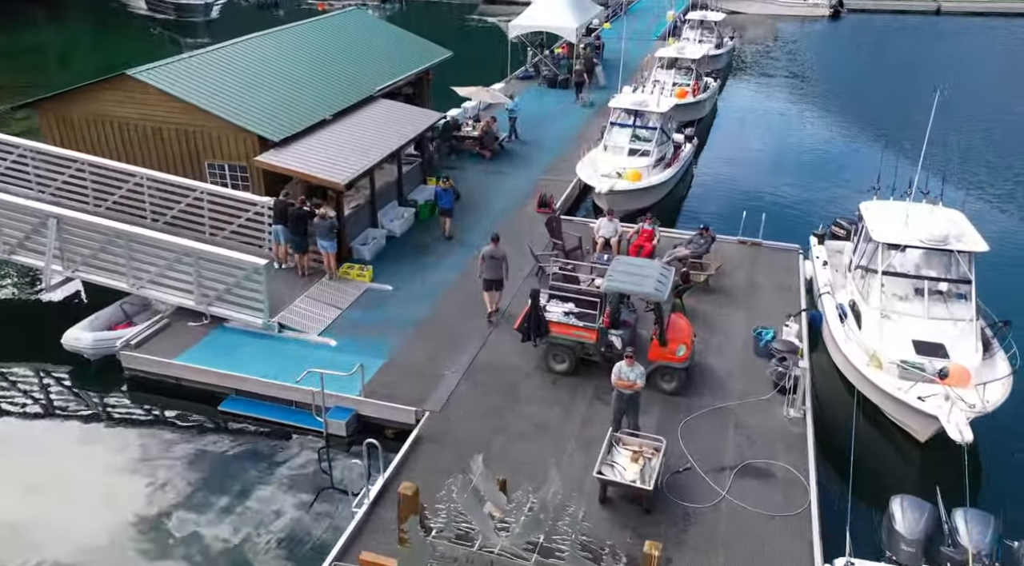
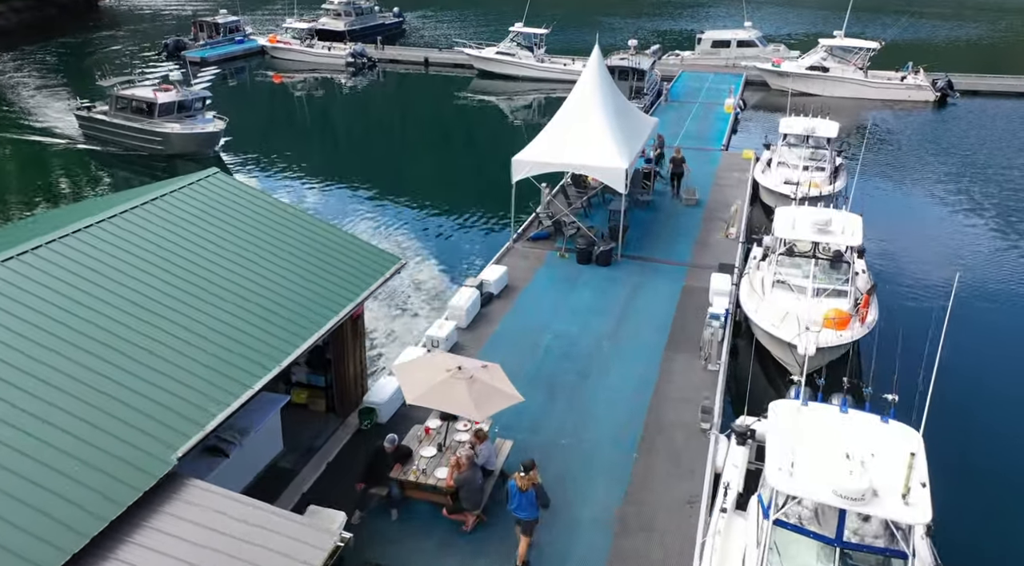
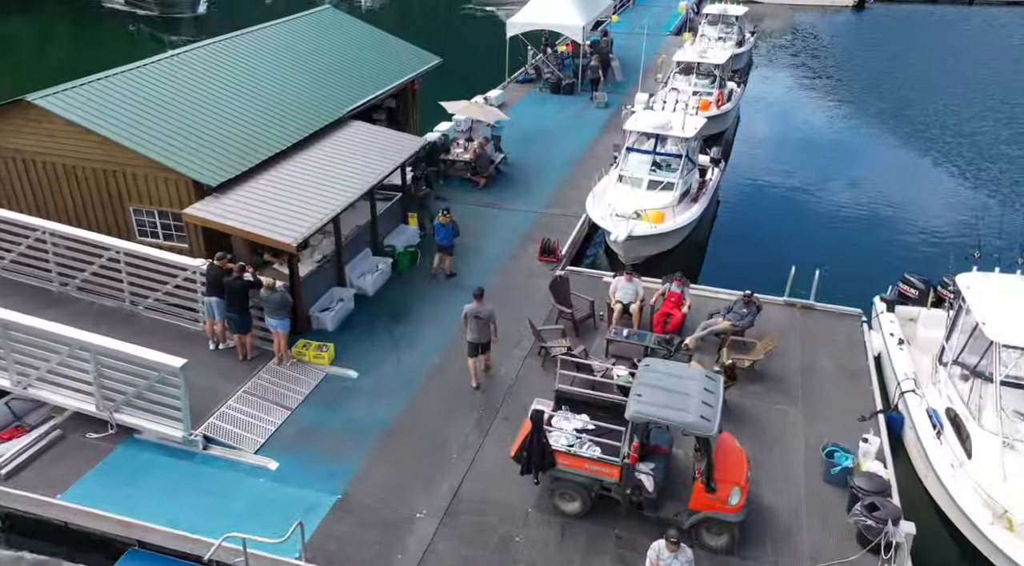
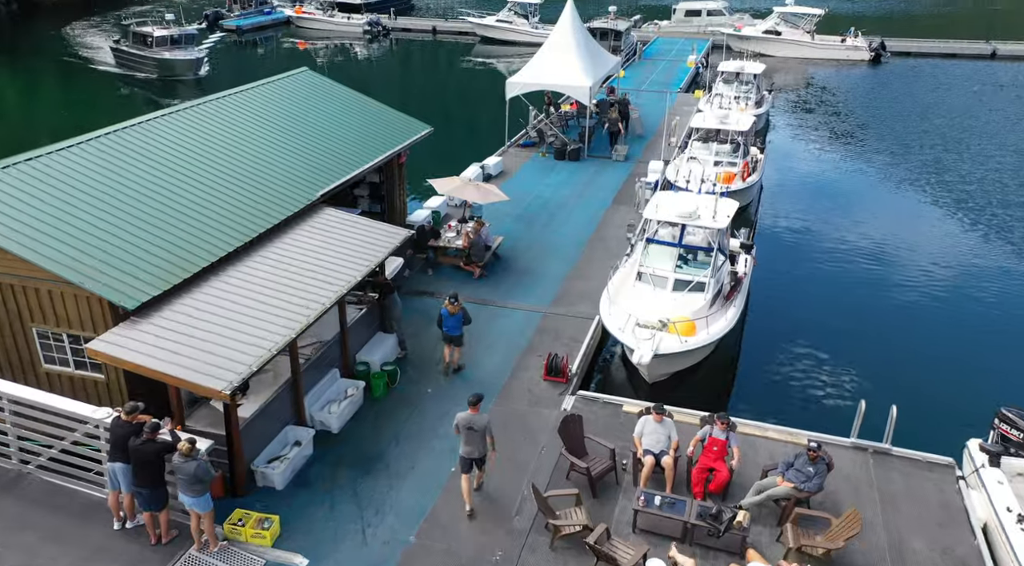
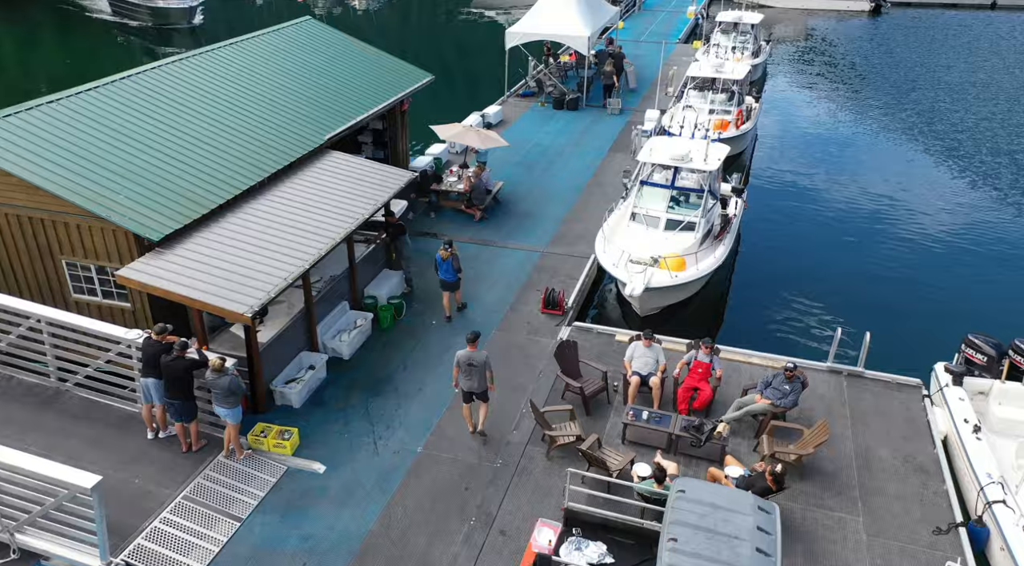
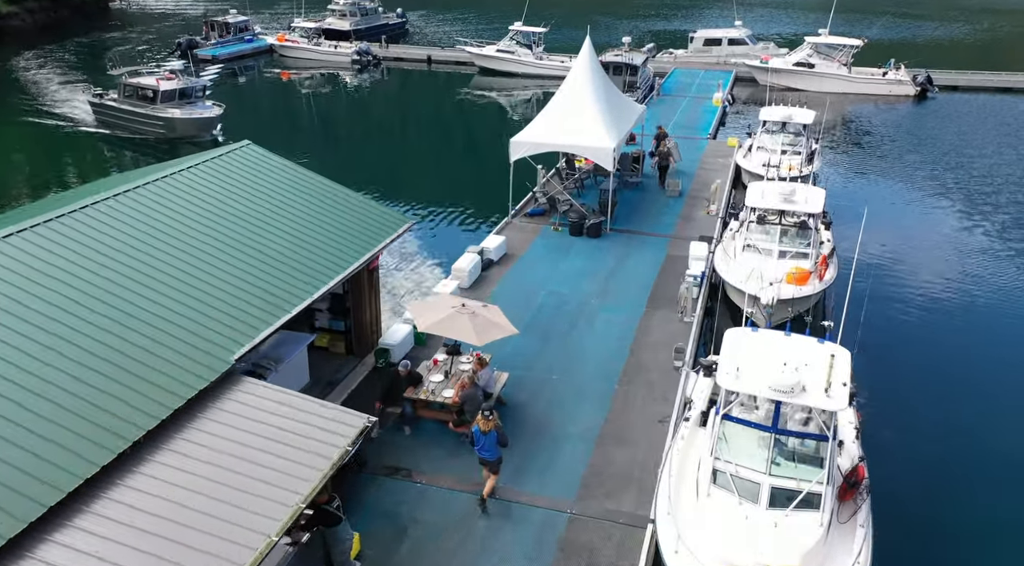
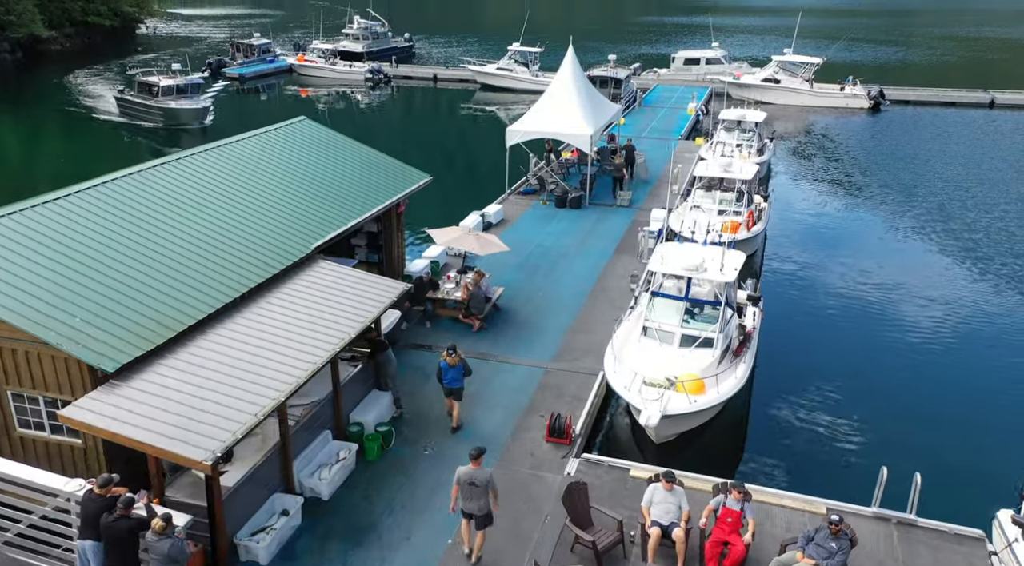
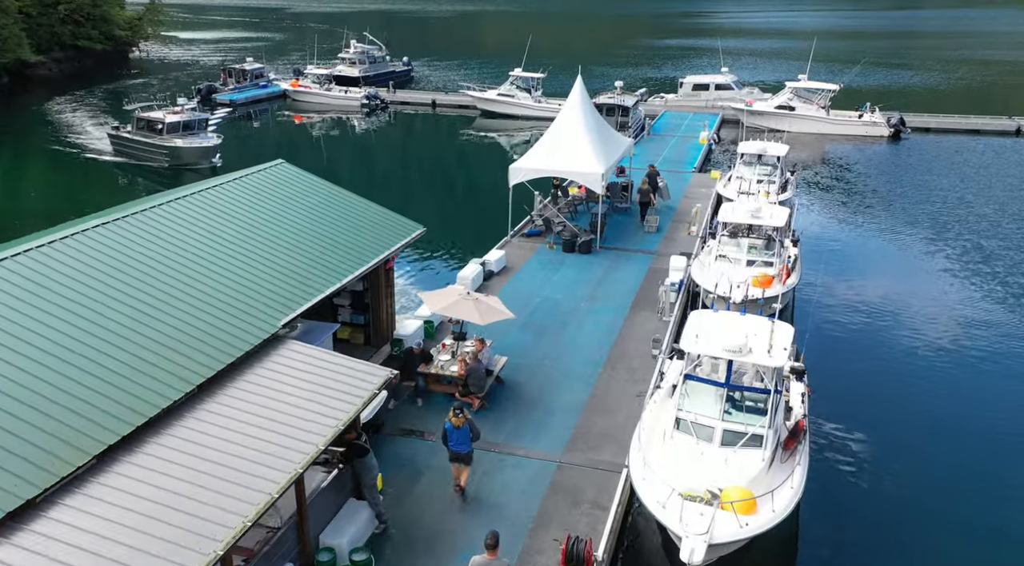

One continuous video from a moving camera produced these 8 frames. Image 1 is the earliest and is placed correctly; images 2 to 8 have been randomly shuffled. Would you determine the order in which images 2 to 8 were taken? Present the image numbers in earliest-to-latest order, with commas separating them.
3, 5, 4, 7, 8, 6, 2
